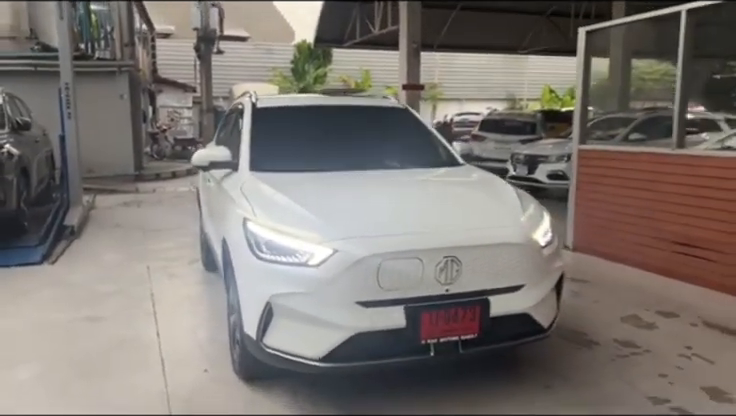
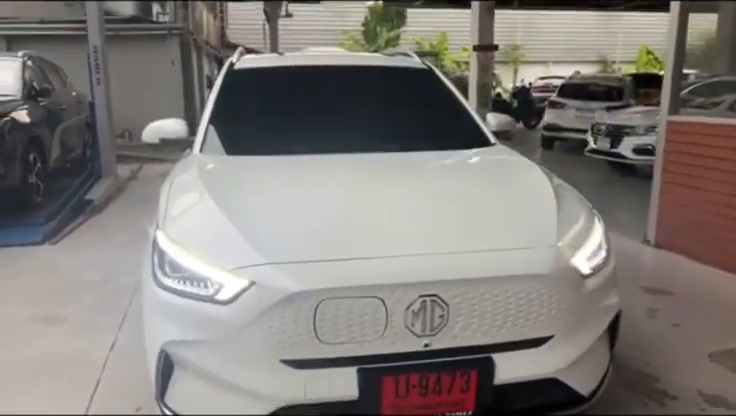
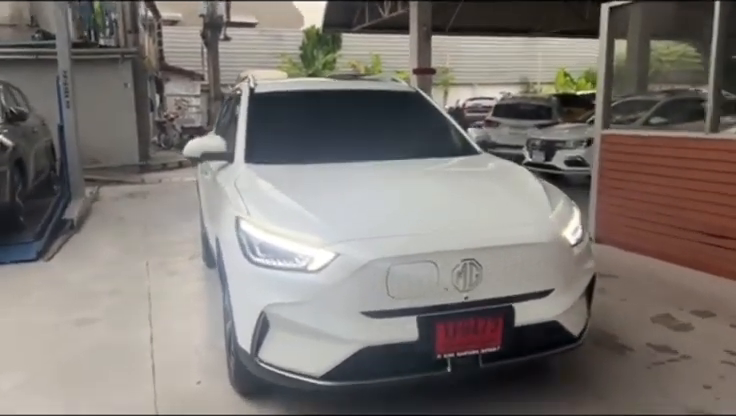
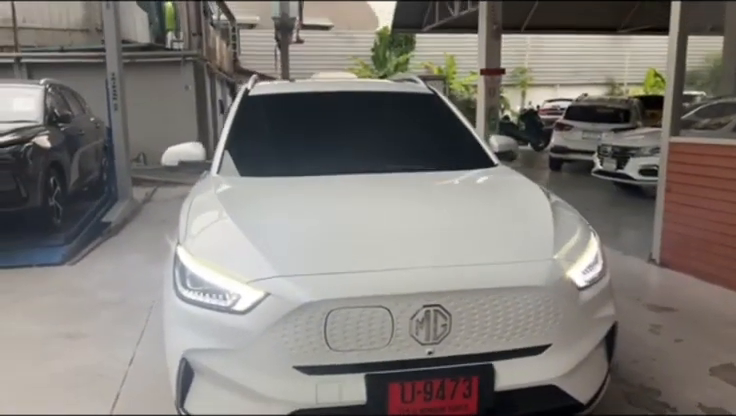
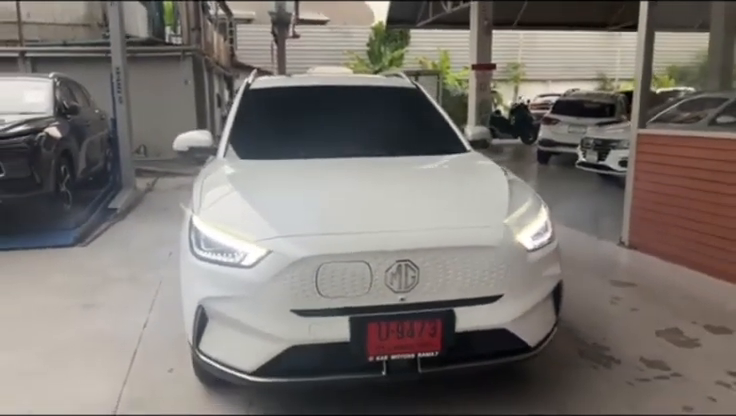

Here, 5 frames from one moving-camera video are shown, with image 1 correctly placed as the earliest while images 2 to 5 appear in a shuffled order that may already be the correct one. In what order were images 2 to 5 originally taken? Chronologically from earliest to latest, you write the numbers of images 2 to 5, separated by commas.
3, 2, 4, 5
